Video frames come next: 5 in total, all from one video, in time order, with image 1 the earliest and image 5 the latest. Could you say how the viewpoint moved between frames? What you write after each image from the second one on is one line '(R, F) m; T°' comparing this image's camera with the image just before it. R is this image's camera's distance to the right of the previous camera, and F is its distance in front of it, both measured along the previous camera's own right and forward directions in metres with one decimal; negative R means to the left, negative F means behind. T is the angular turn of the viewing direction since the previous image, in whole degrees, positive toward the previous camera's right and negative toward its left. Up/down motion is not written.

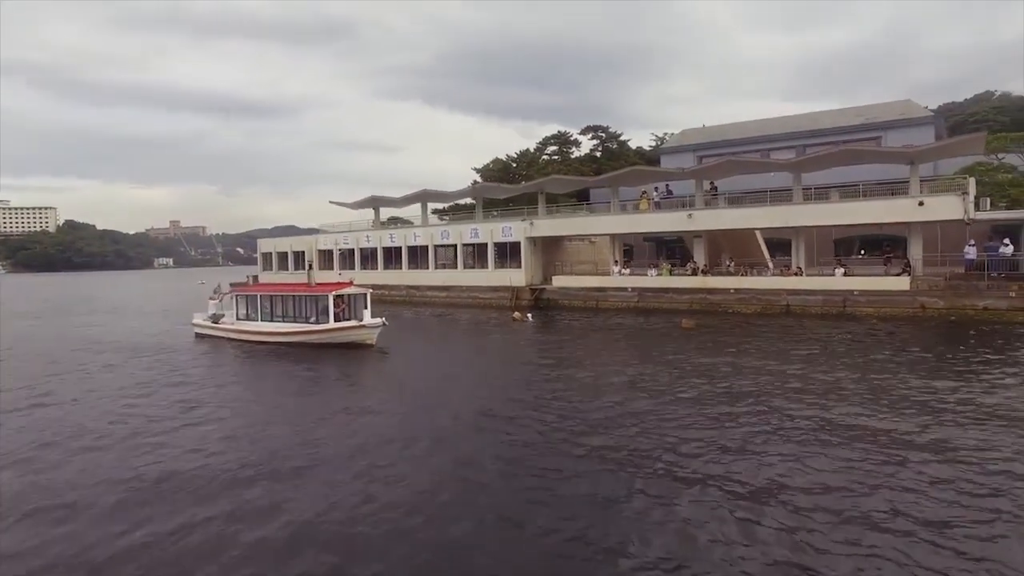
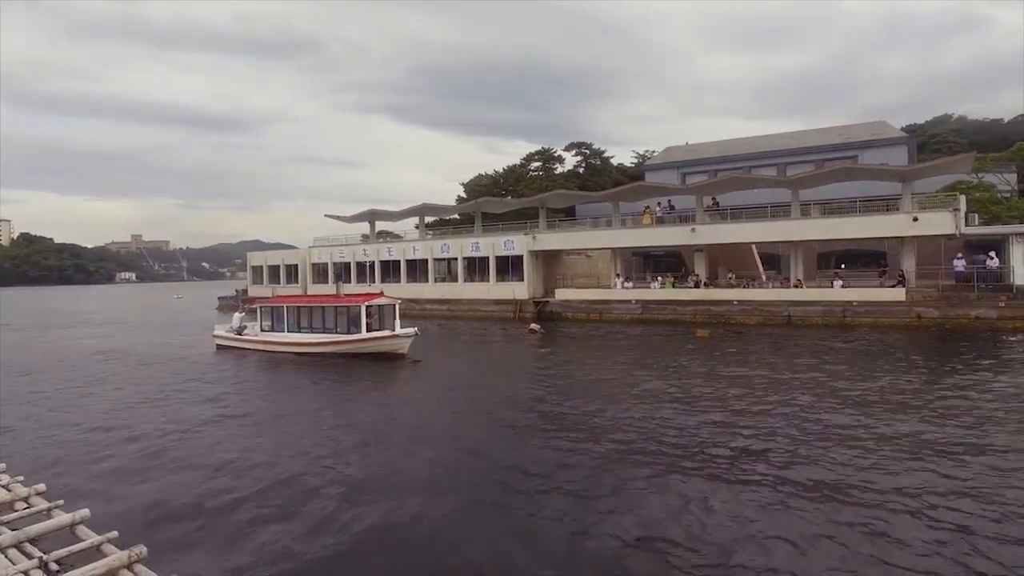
(-1.5, -0.4) m; +3°
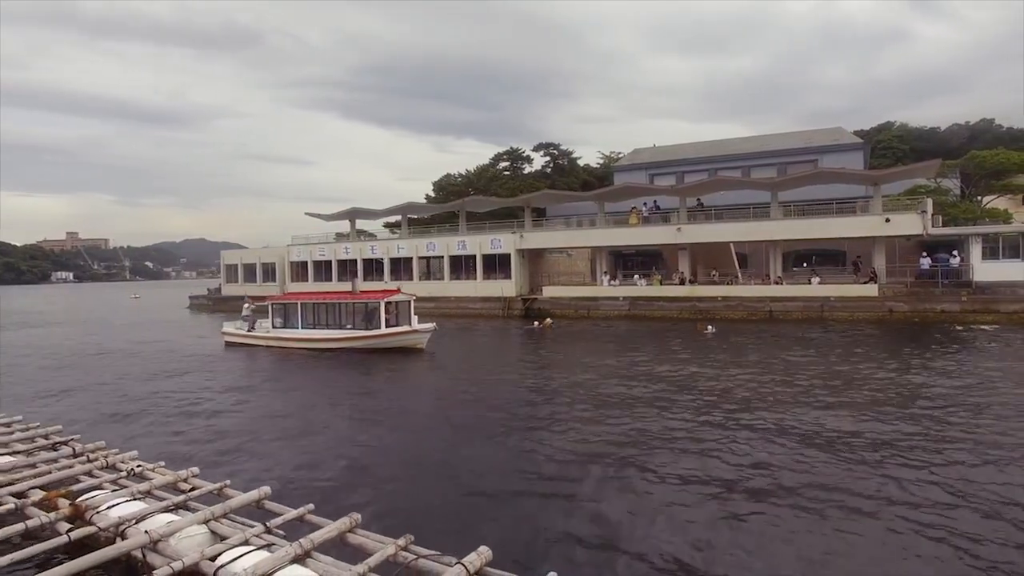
(-1.6, -0.5) m; +4°
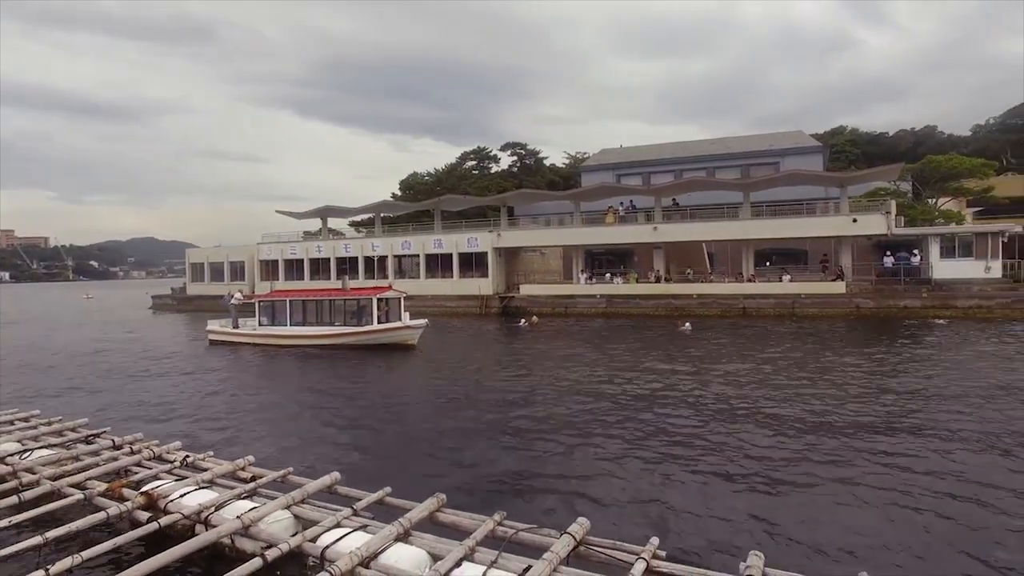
(-0.9, -0.1) m; +4°
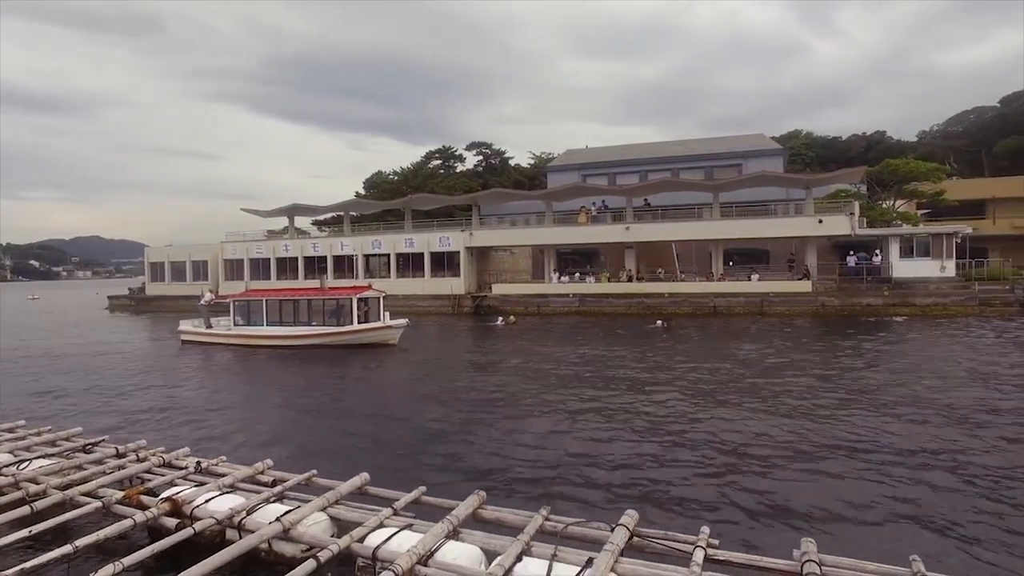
(-0.6, 0.0) m; +4°
